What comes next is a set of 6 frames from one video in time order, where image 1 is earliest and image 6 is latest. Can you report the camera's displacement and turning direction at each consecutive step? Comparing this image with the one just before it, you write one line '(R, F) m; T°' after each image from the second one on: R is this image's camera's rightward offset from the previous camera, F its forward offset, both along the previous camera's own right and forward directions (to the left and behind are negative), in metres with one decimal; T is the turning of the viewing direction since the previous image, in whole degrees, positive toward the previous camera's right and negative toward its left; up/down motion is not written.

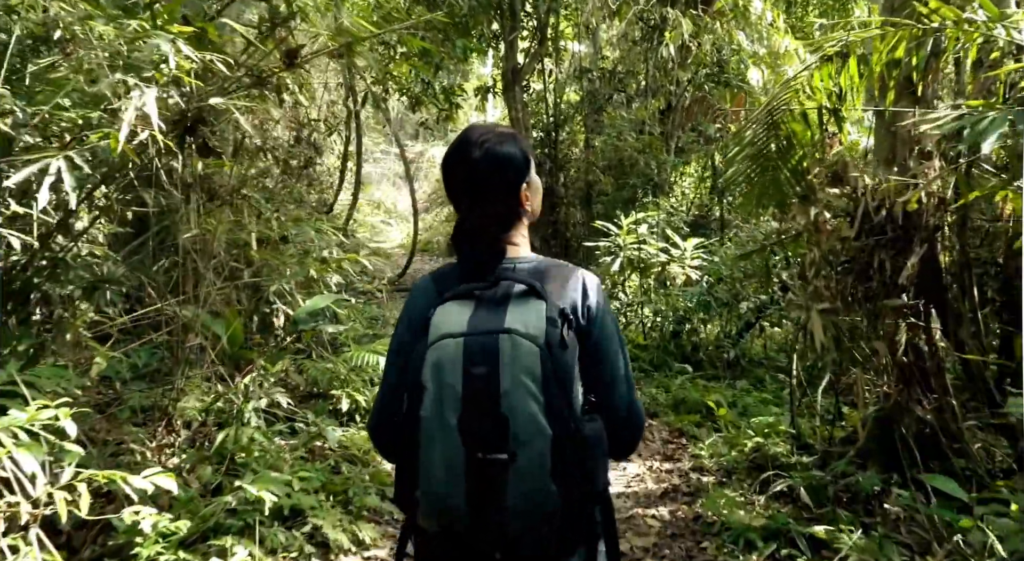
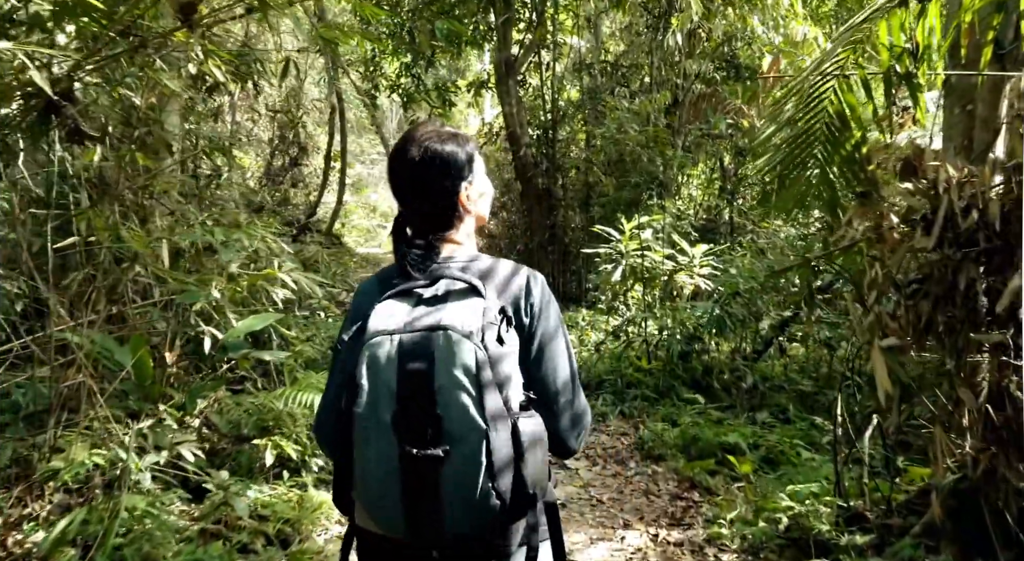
(+0.1, +0.7) m; 0°
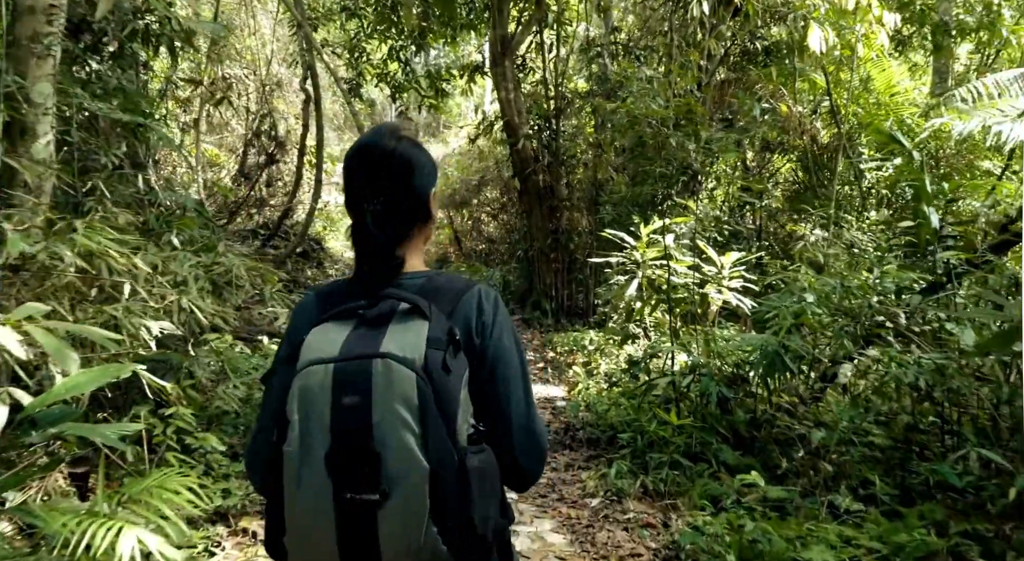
(+0.1, +1.3) m; -1°
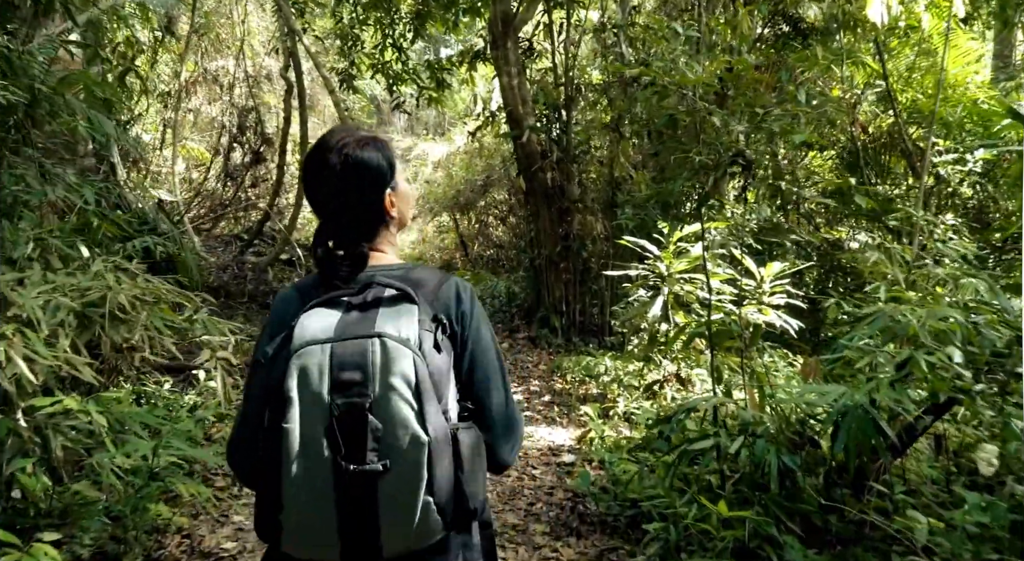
(+0.1, +1.0) m; -1°
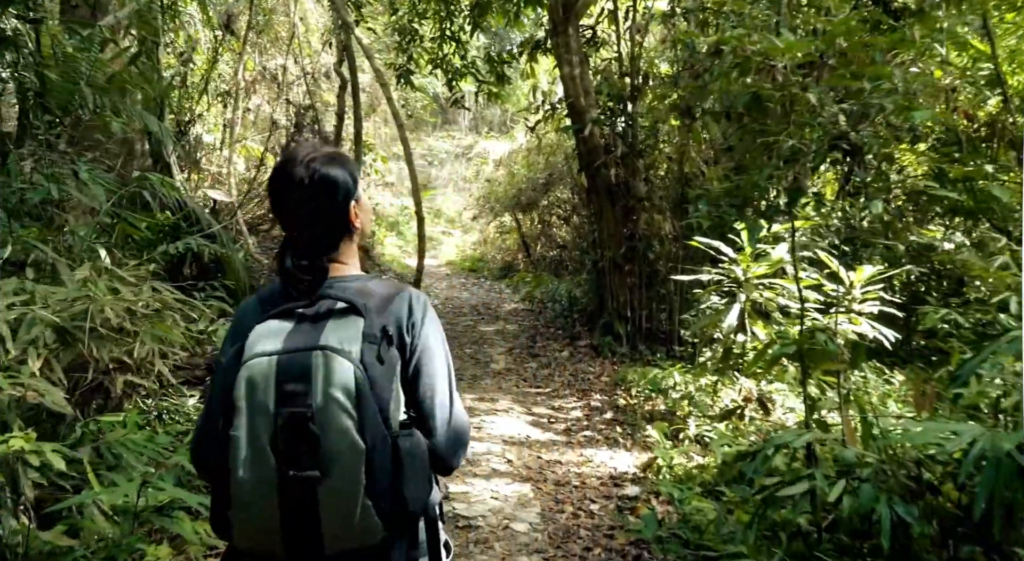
(0.0, +0.5) m; -4°
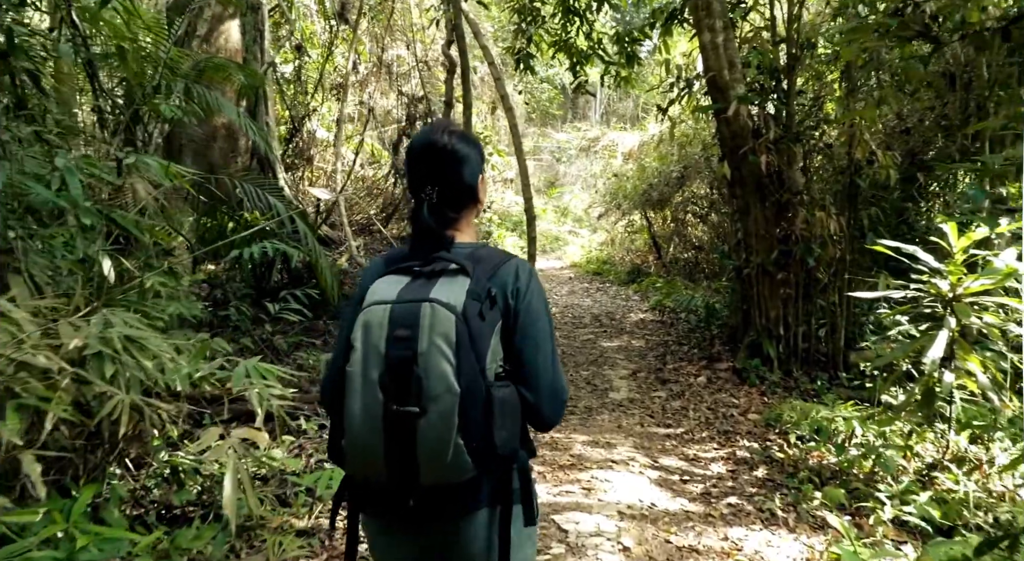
(0.0, +1.0) m; -9°
